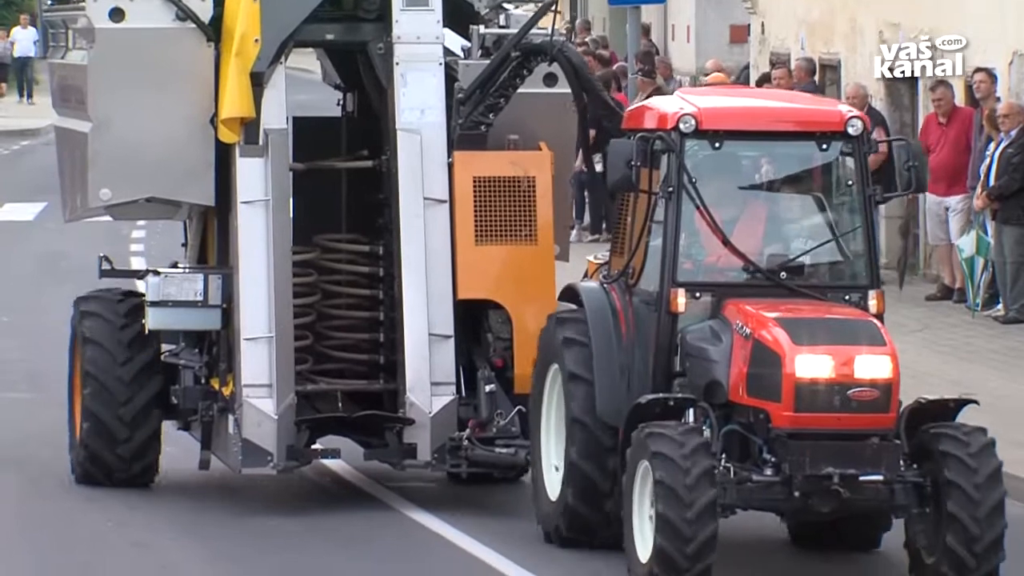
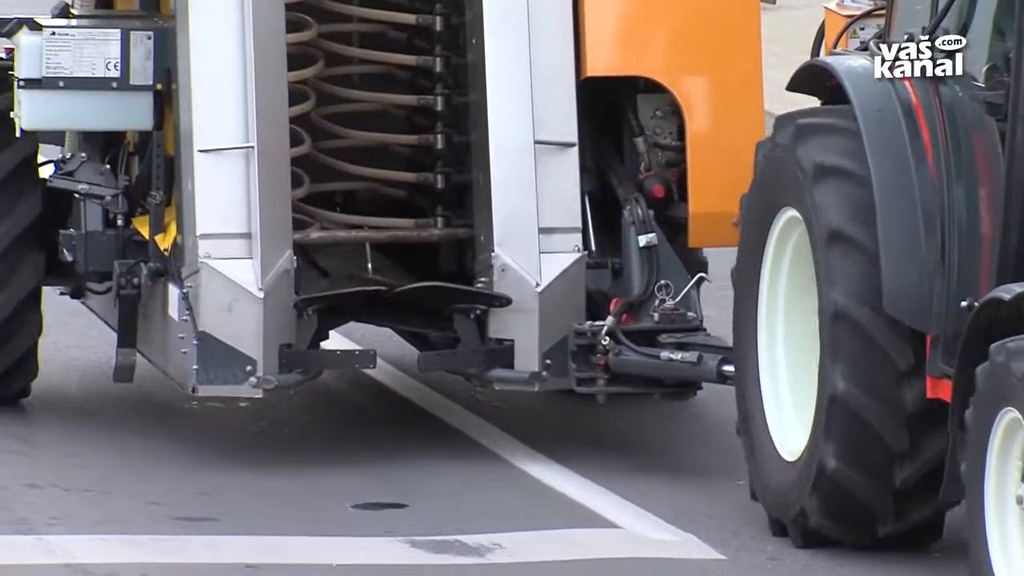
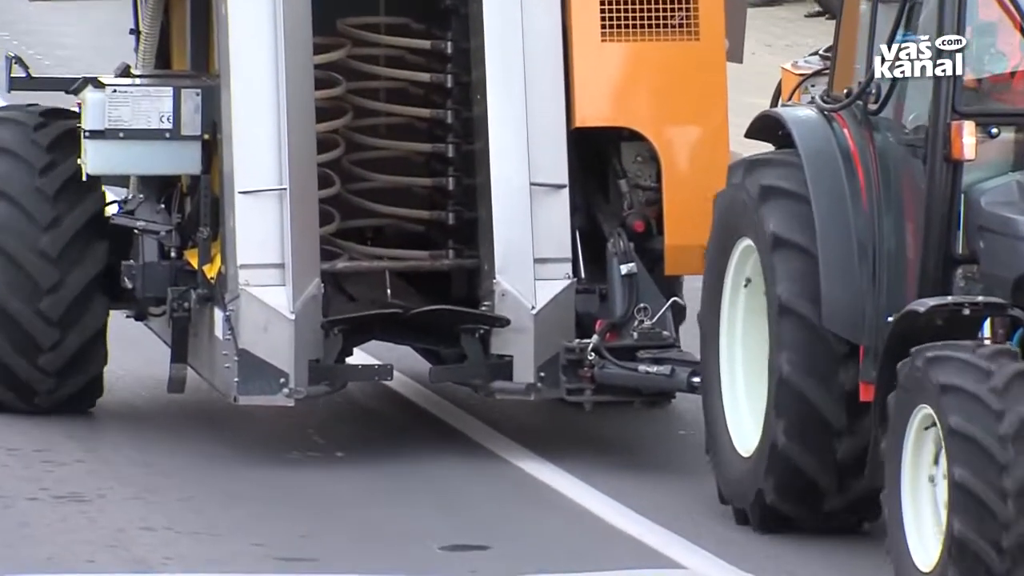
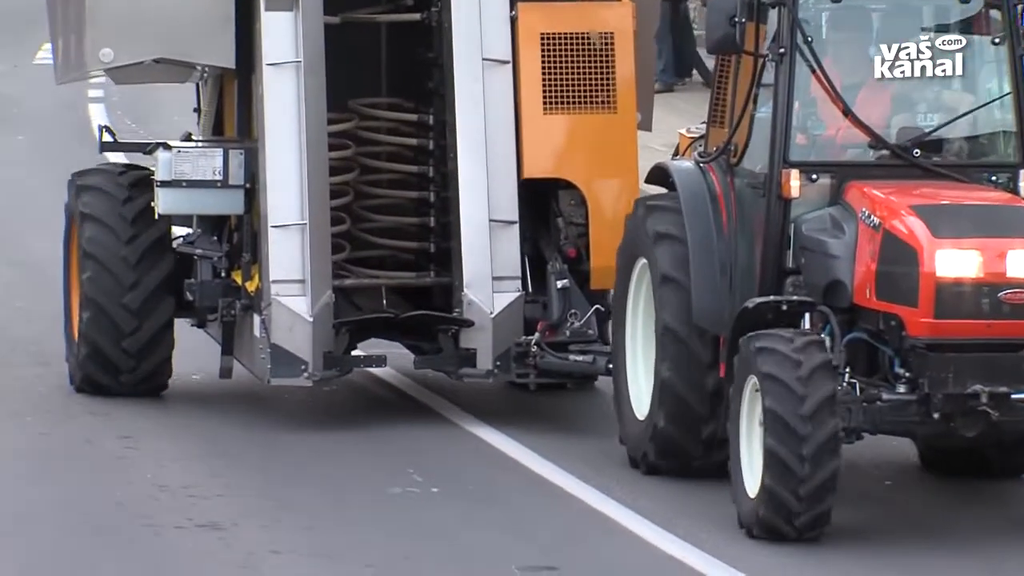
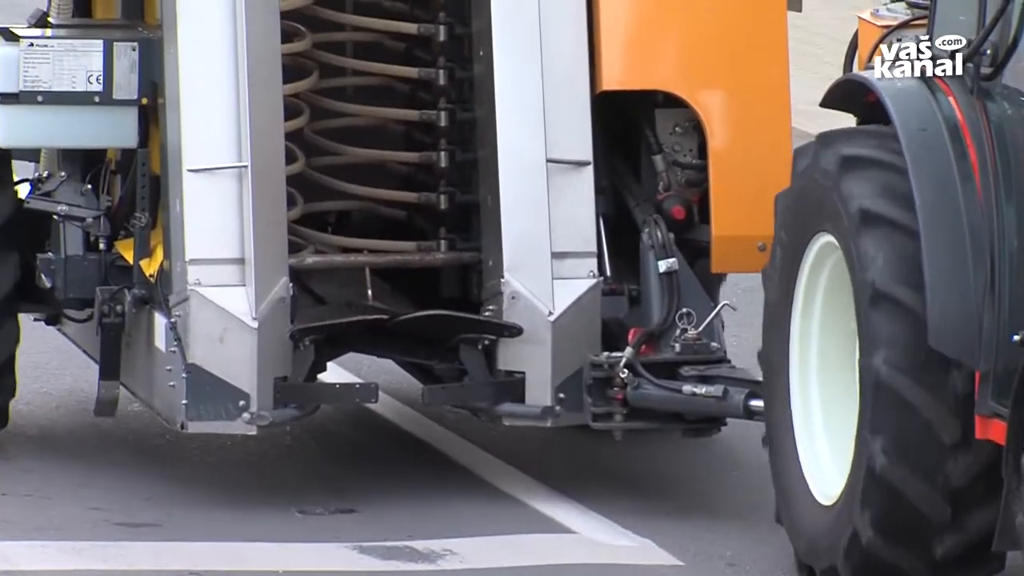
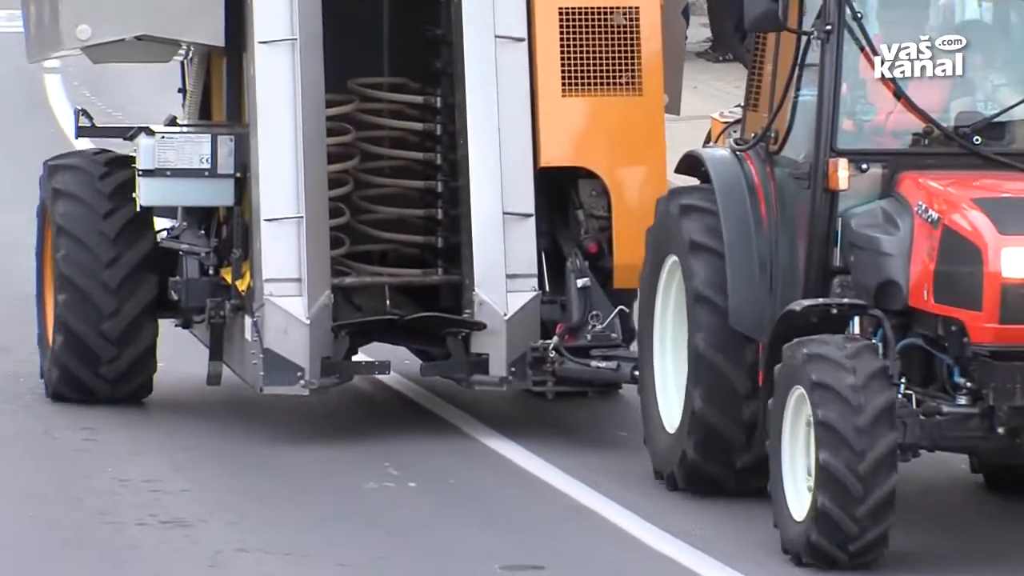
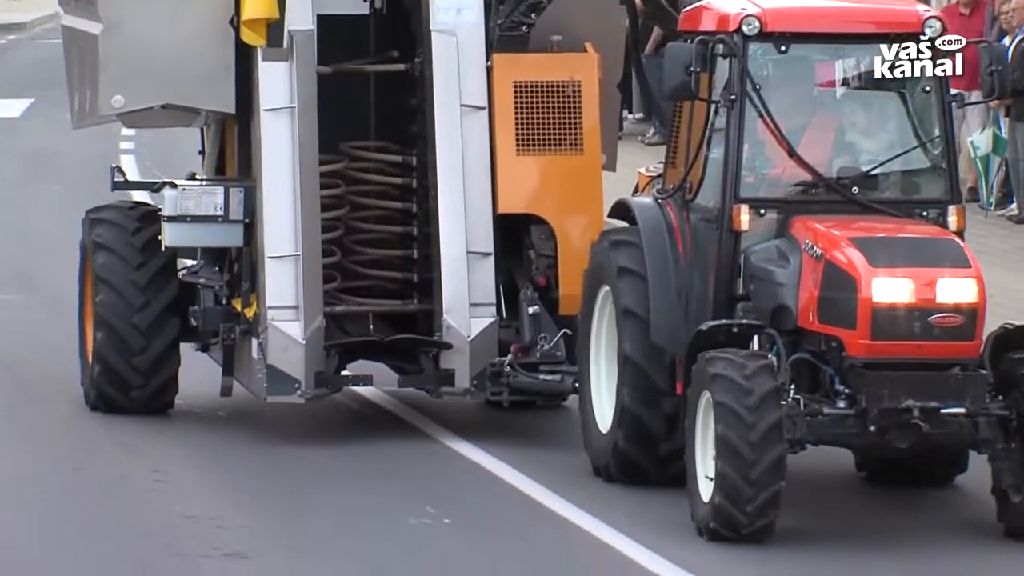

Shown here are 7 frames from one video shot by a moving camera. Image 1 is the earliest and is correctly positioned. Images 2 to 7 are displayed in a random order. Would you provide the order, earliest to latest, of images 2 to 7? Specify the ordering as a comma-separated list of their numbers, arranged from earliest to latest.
7, 4, 6, 3, 2, 5
